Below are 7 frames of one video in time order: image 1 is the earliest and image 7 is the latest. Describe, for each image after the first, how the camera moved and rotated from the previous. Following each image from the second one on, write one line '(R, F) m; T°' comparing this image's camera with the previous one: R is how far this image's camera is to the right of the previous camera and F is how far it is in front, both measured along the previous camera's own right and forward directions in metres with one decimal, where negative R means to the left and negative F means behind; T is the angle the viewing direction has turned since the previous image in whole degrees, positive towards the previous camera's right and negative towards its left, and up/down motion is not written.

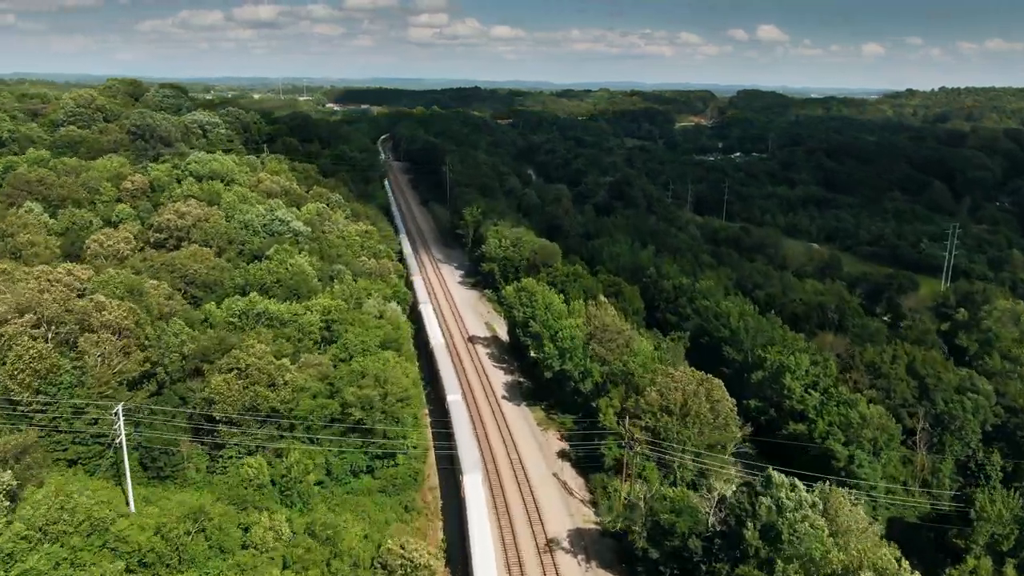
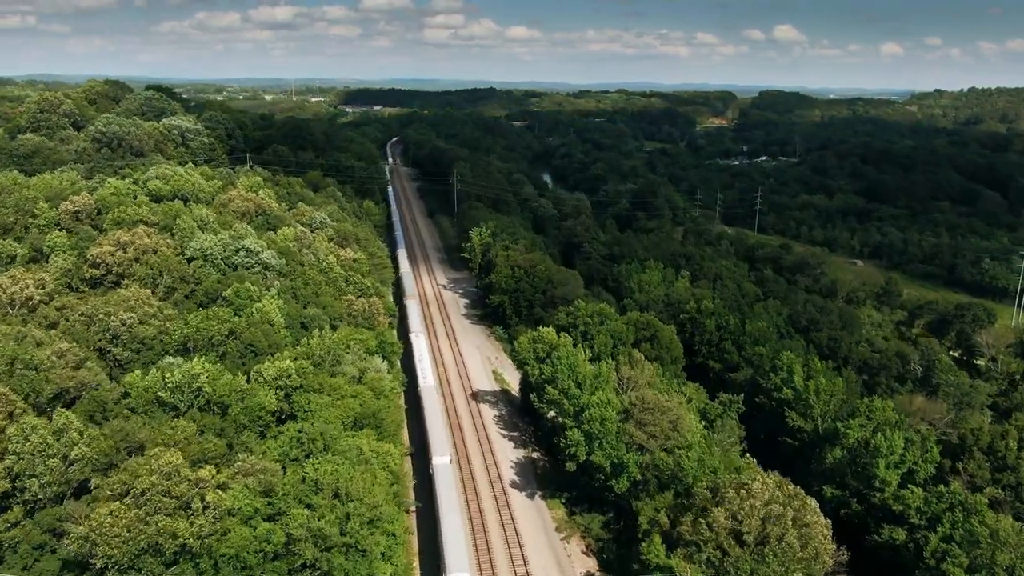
(+0.1, +10.4) m; -1°
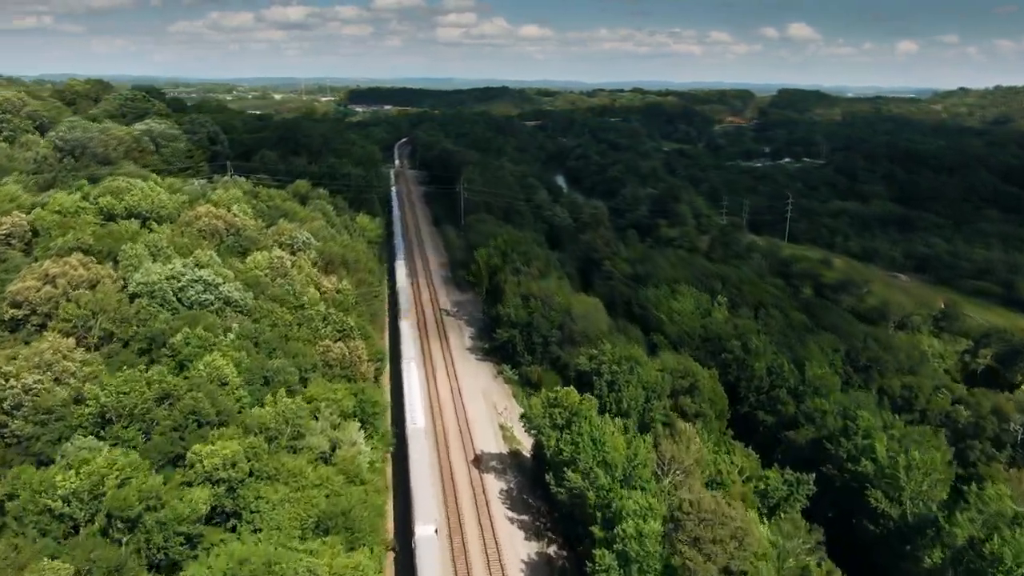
(+0.1, +8.7) m; -1°
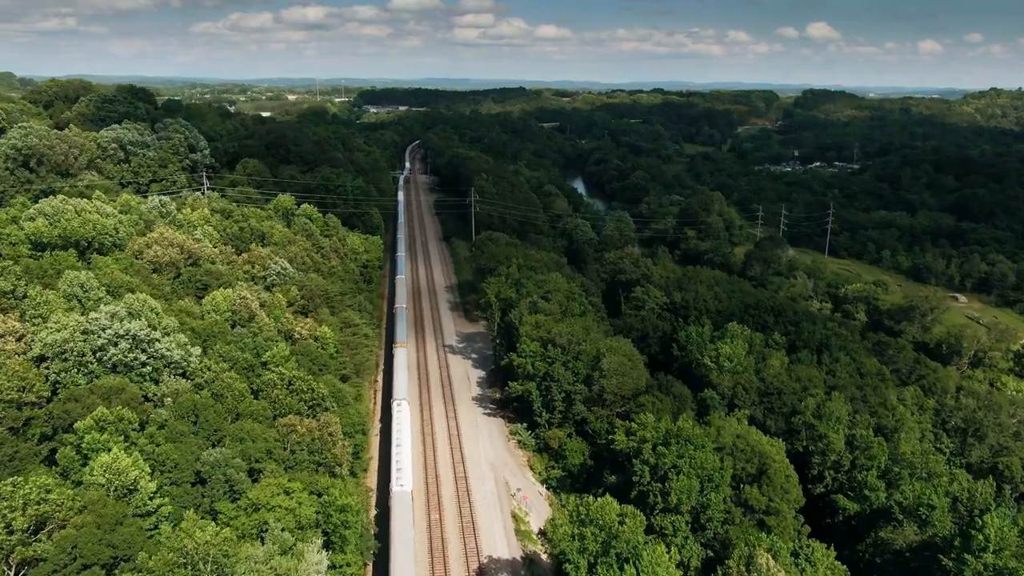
(0.0, +9.3) m; -1°
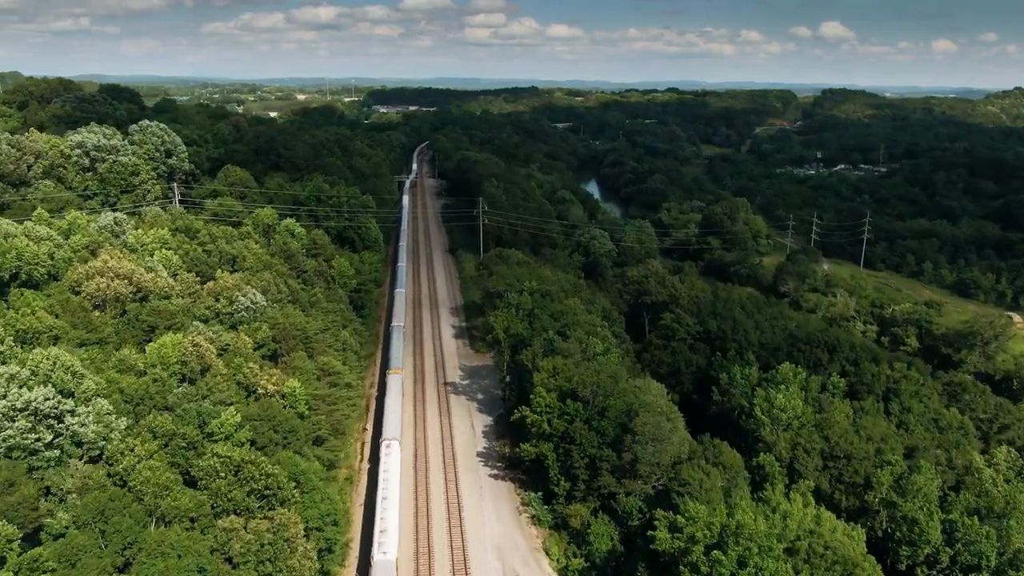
(-0.1, +7.5) m; -1°
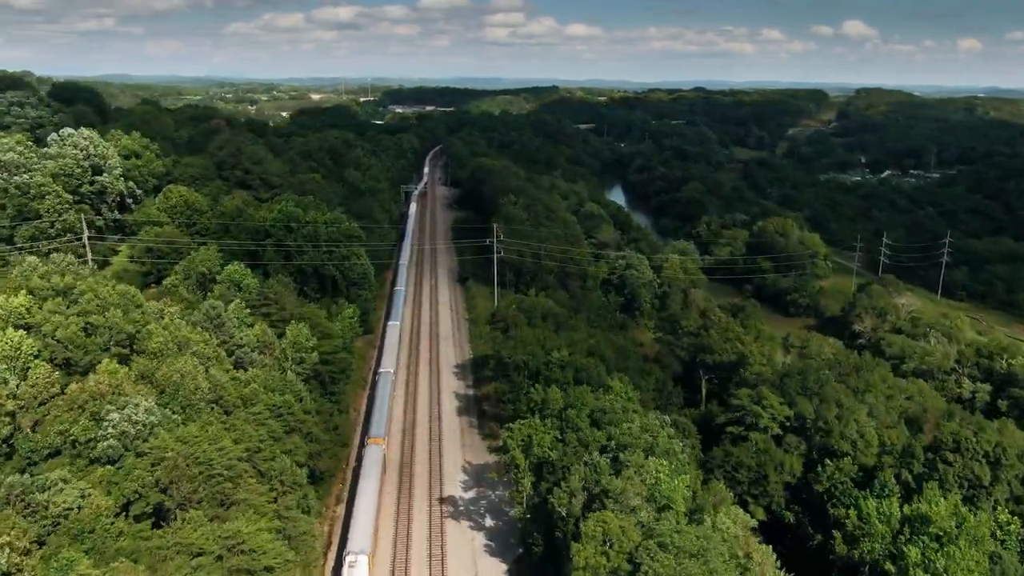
(-0.2, +14.1) m; -1°
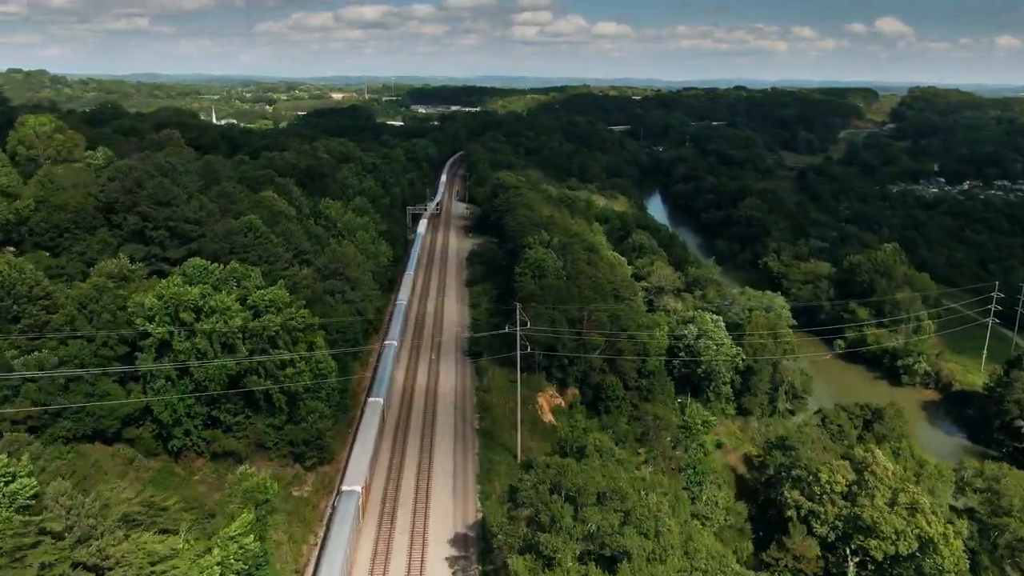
(-0.3, +19.9) m; -2°
